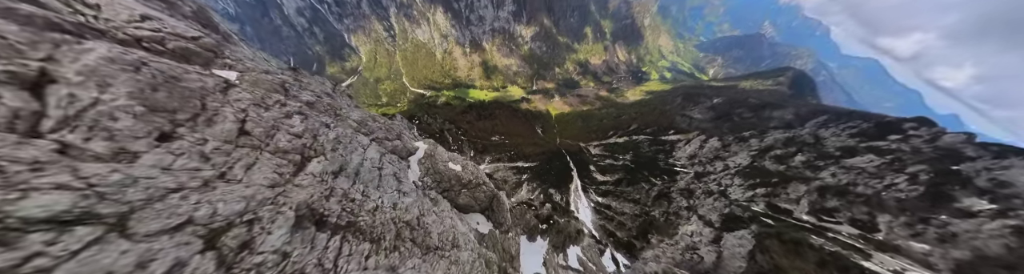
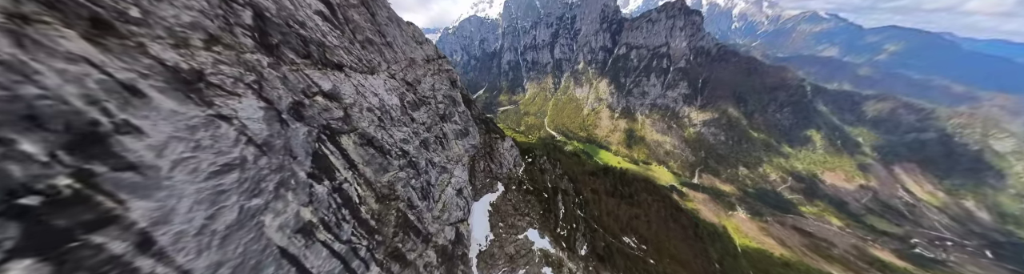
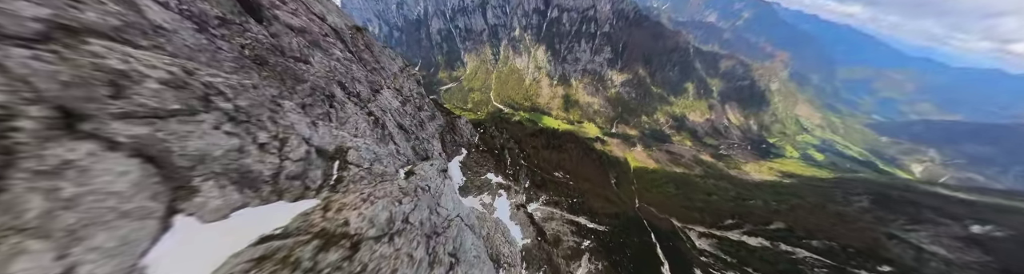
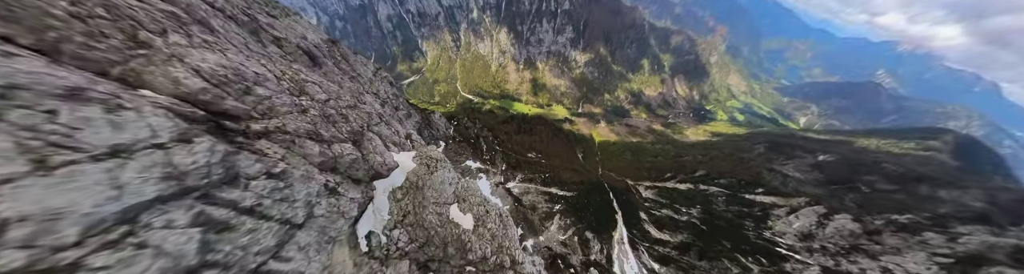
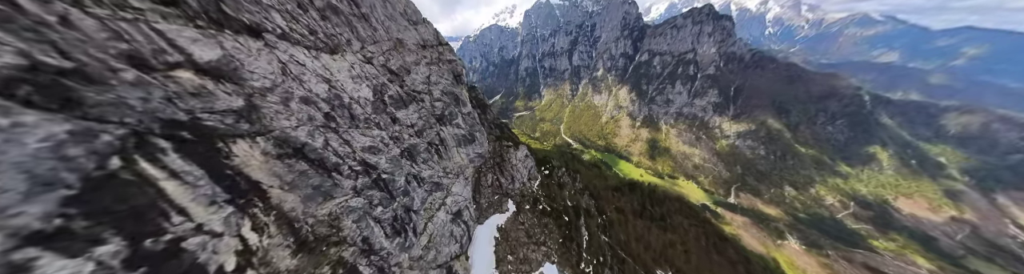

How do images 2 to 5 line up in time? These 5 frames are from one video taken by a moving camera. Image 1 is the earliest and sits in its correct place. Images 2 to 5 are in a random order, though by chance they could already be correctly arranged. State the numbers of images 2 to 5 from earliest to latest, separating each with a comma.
4, 3, 2, 5
